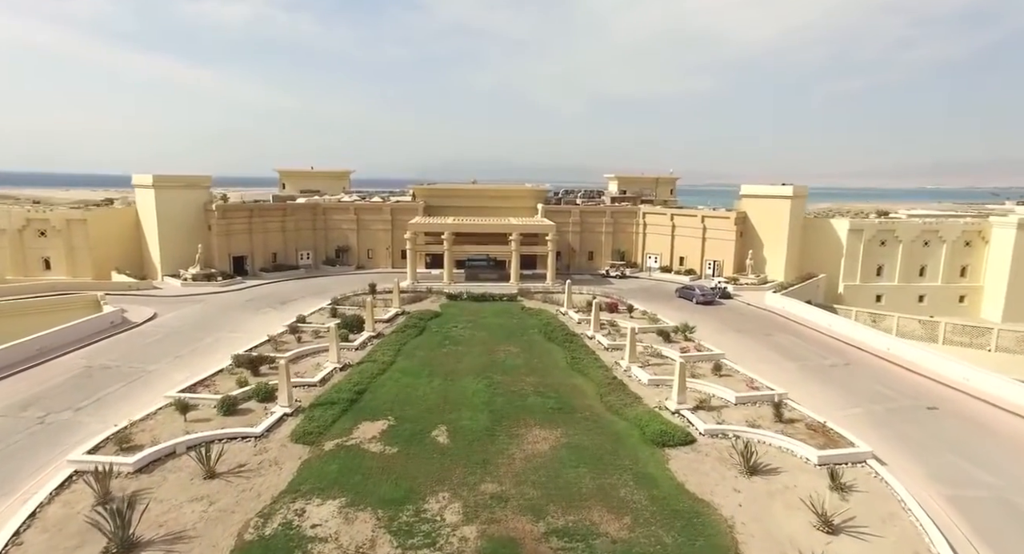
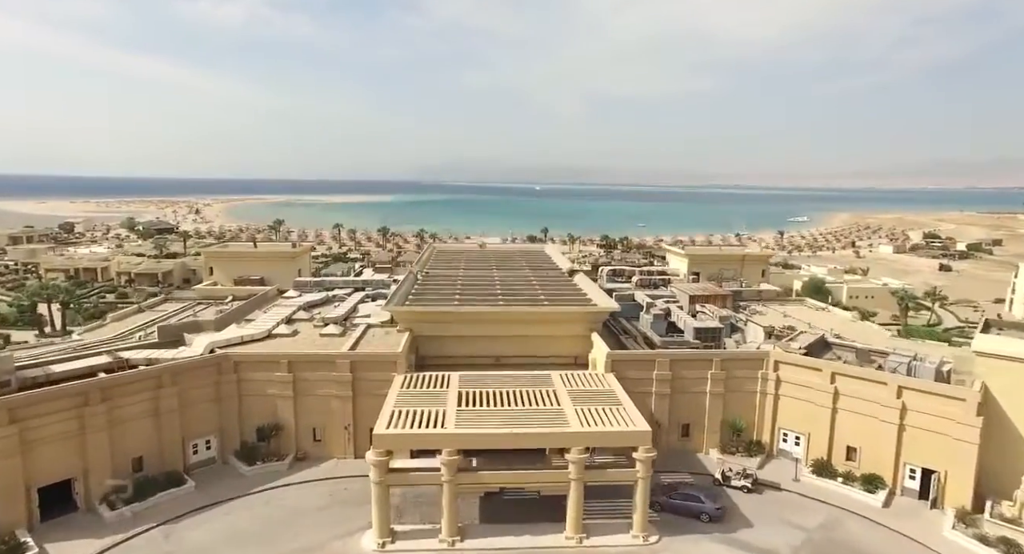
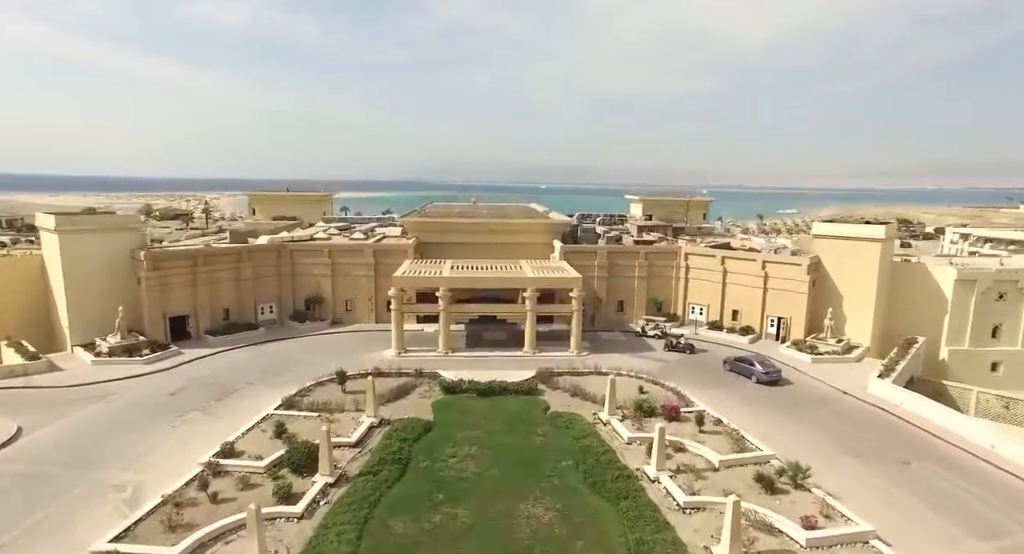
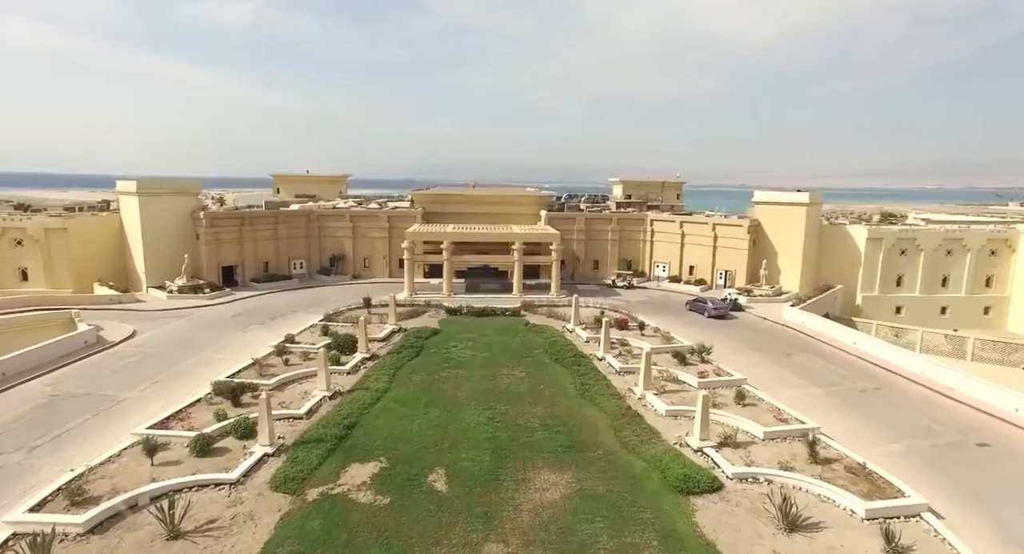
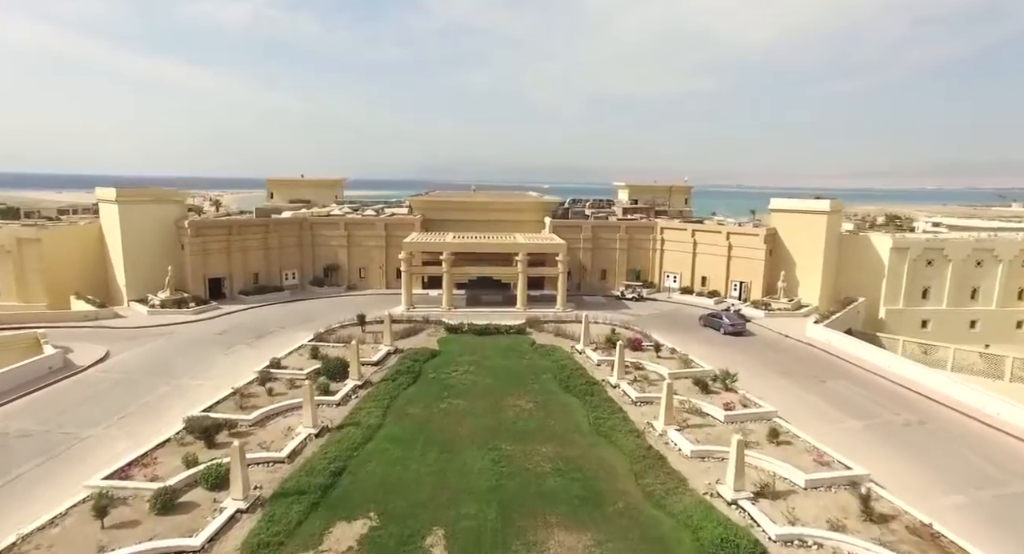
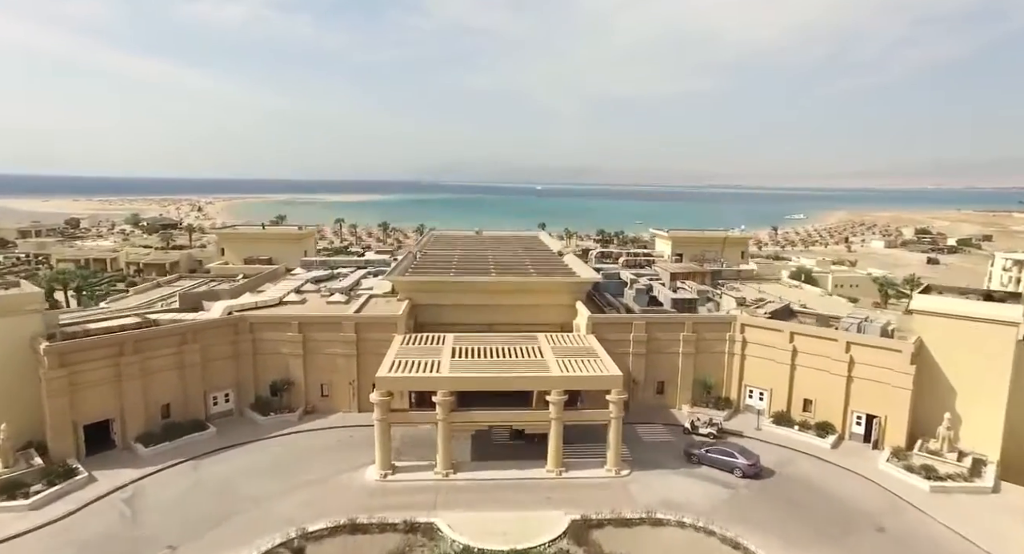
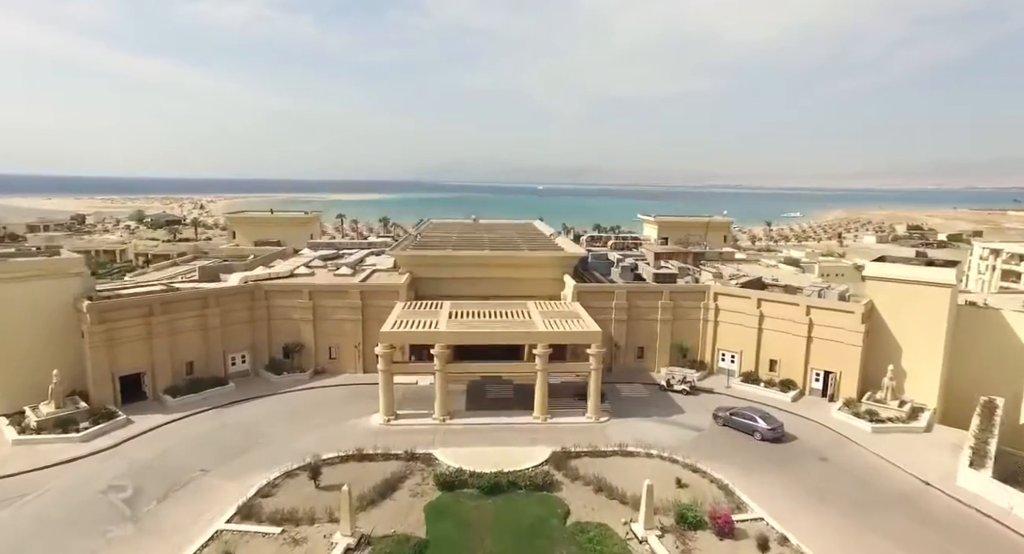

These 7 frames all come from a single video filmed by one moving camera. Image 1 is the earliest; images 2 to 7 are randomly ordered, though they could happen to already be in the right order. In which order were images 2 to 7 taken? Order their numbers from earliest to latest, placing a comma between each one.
4, 5, 3, 7, 6, 2
